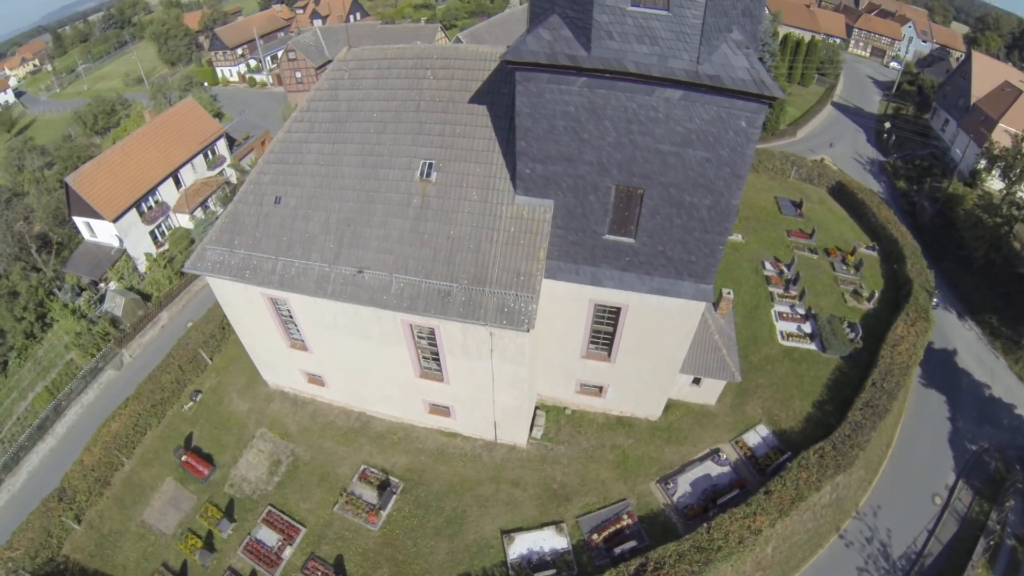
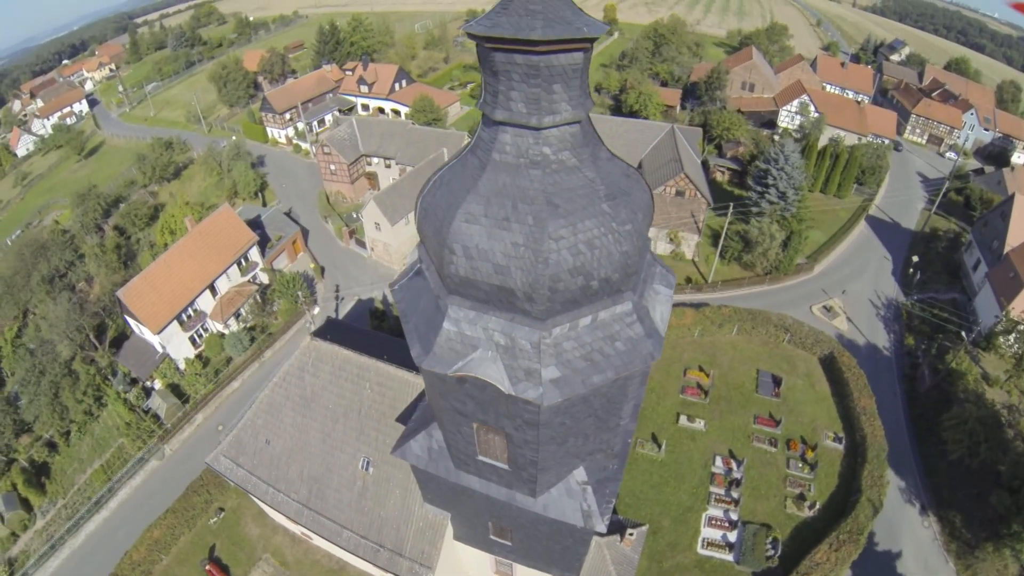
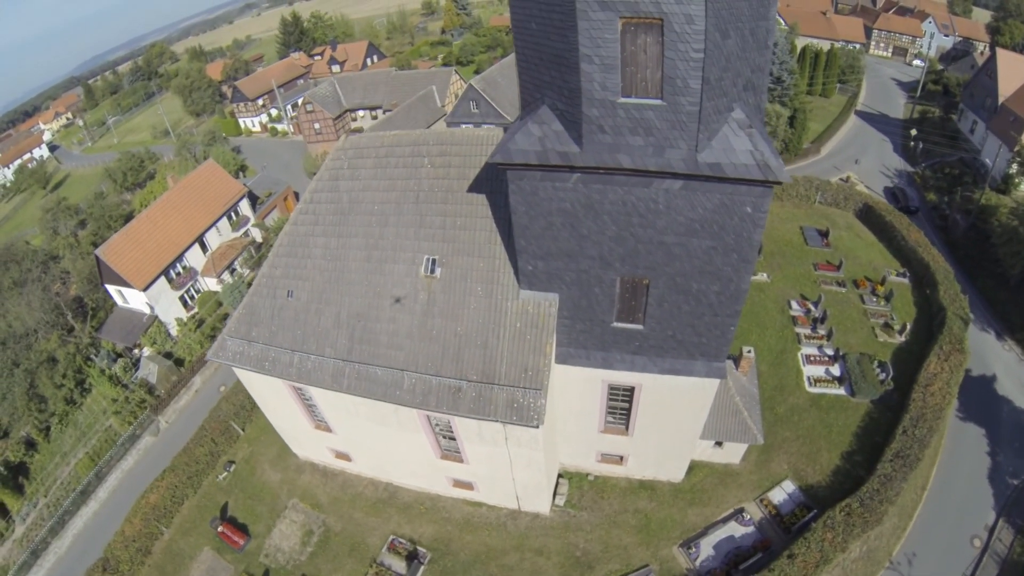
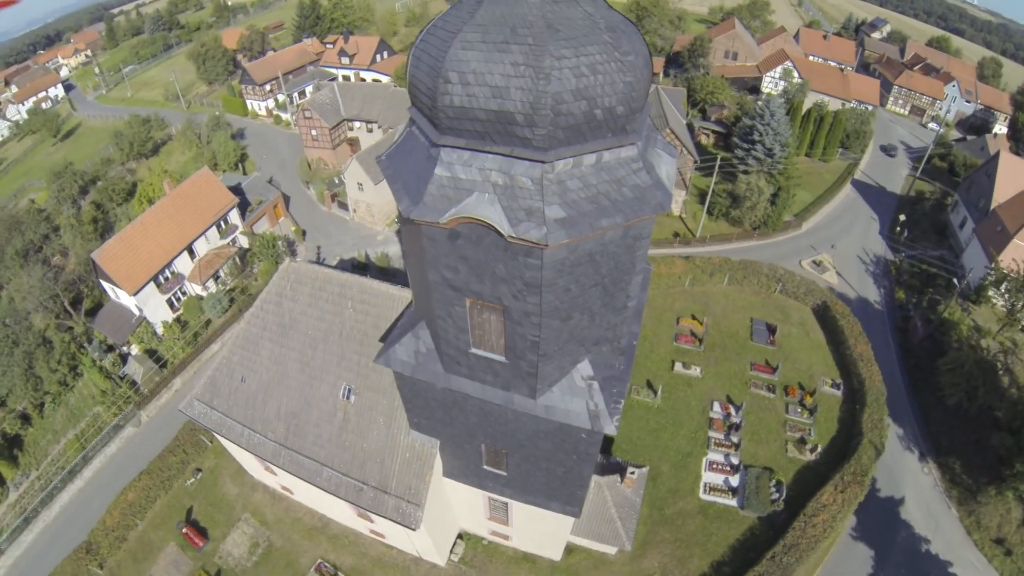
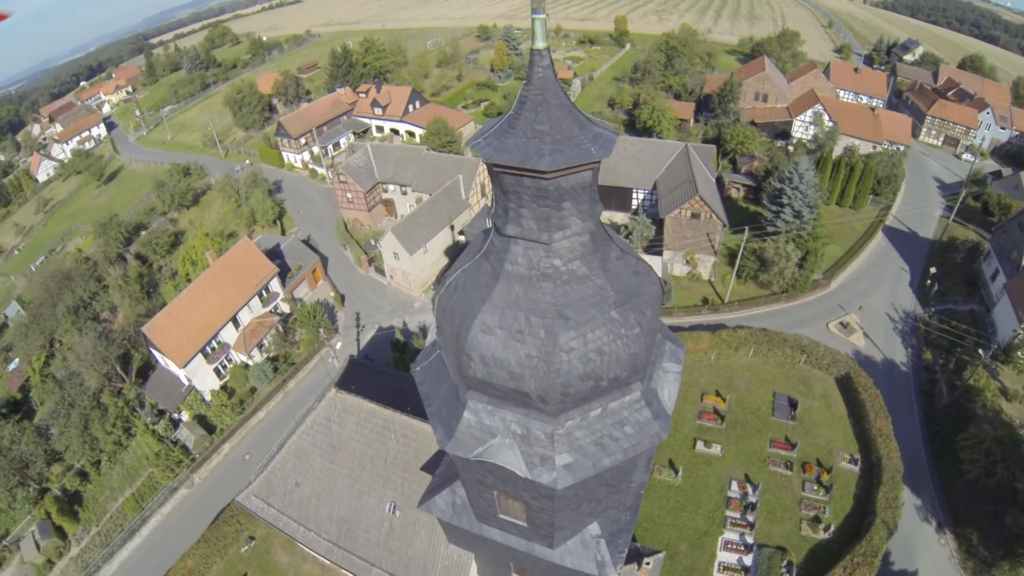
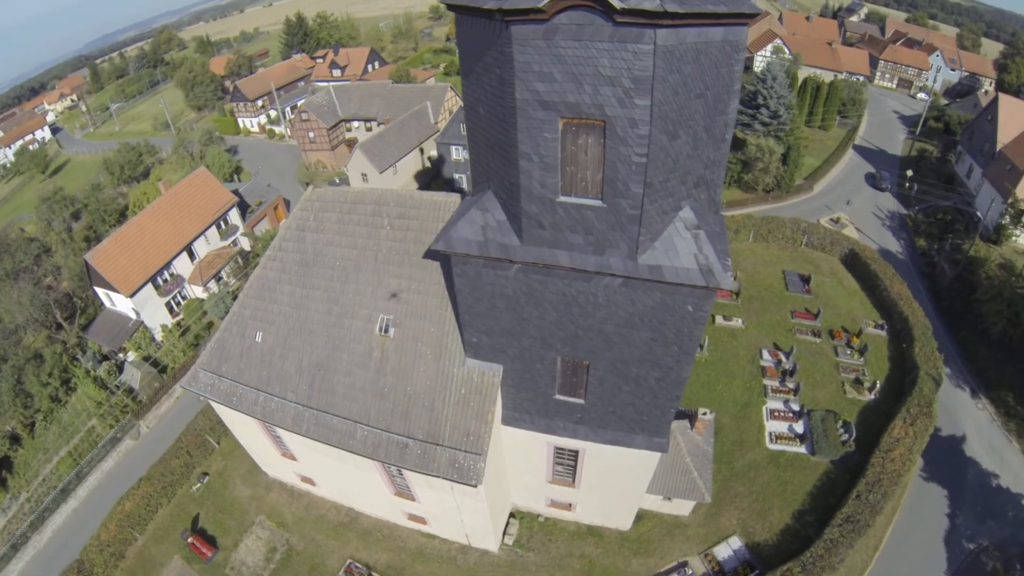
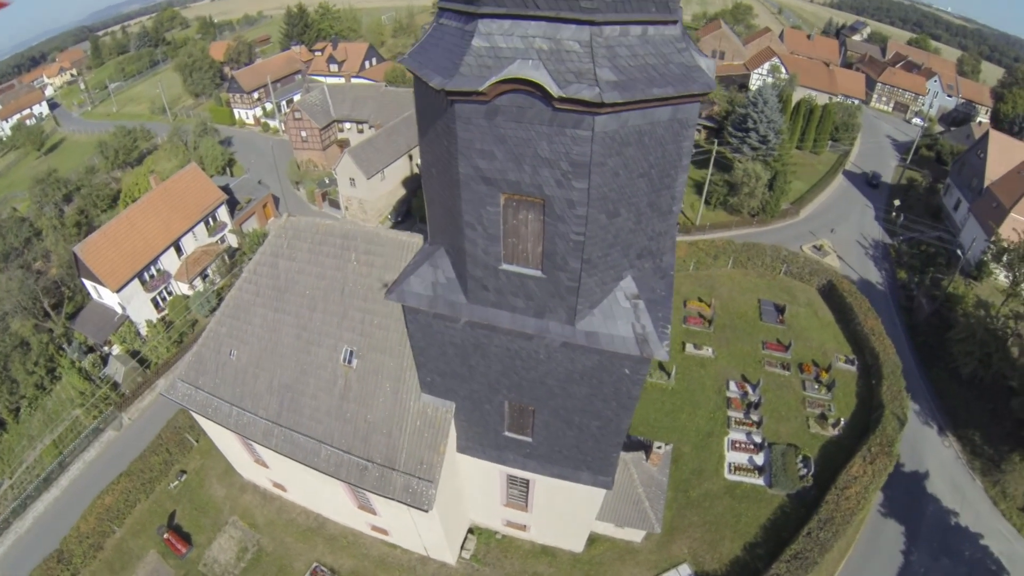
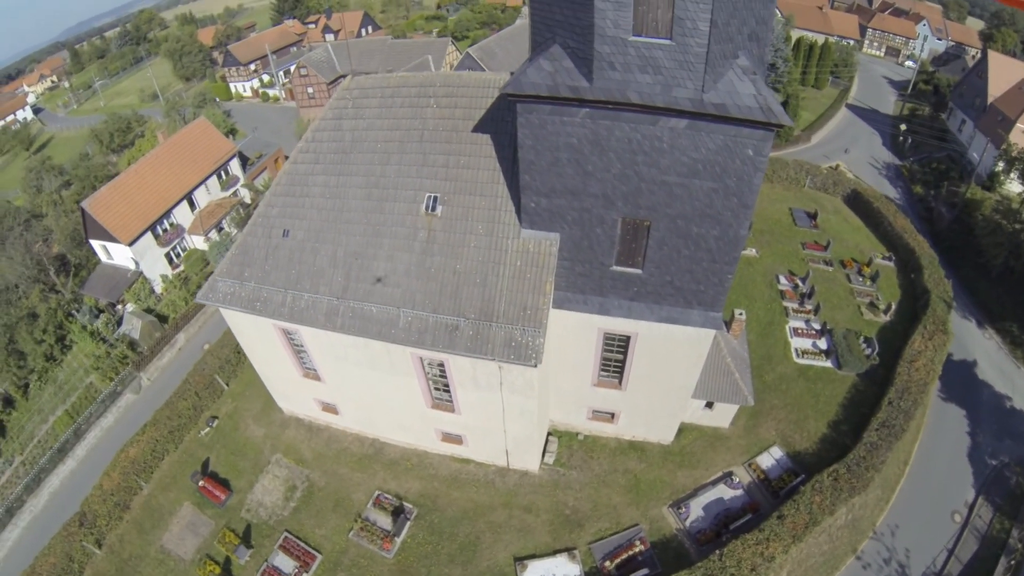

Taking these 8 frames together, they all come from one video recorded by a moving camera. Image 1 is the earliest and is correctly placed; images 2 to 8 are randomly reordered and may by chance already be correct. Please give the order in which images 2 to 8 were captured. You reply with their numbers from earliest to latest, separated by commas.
8, 3, 6, 7, 4, 2, 5
